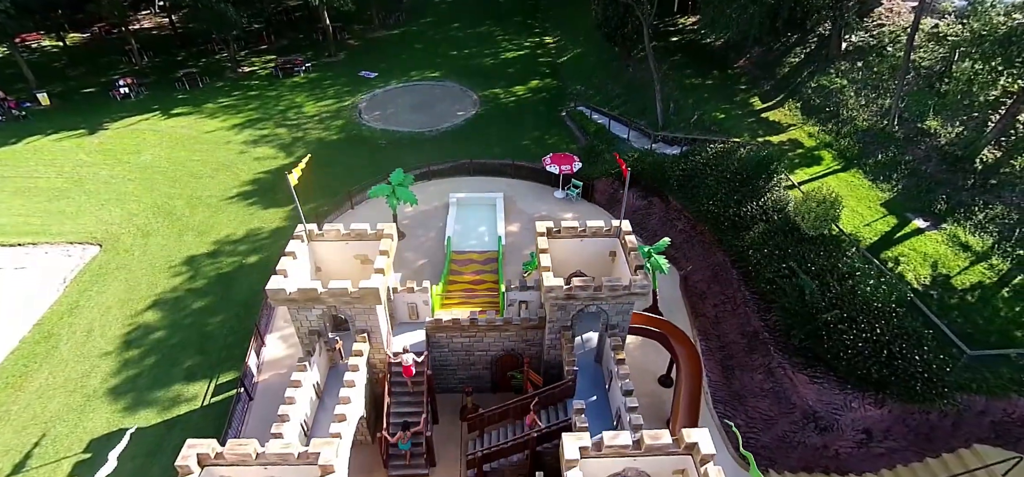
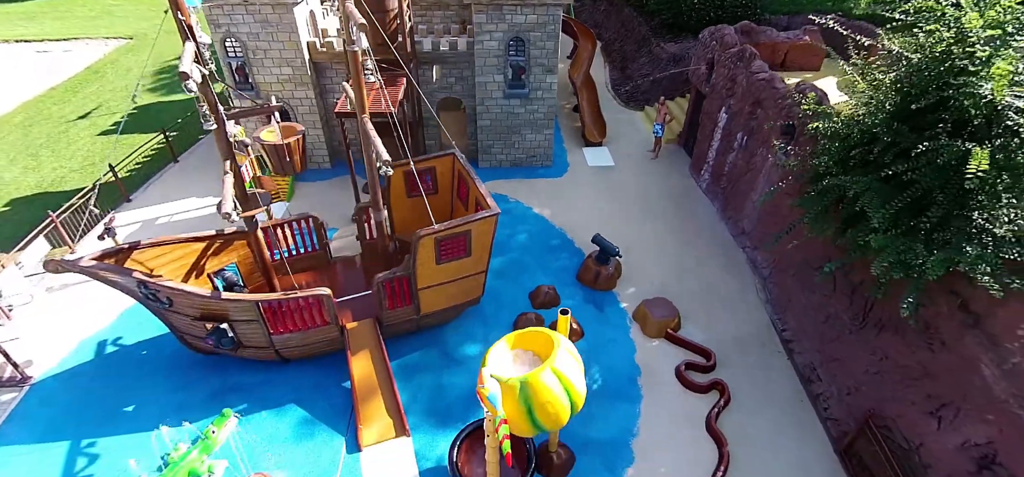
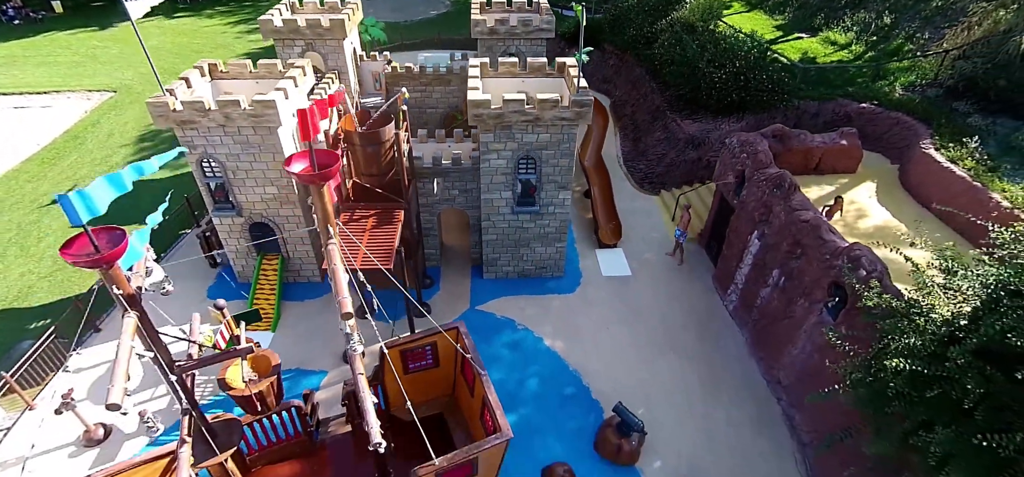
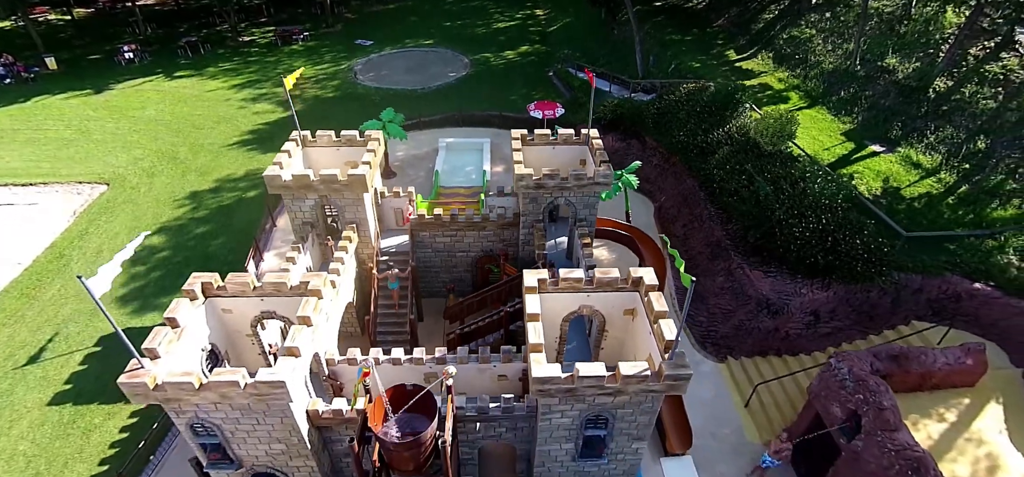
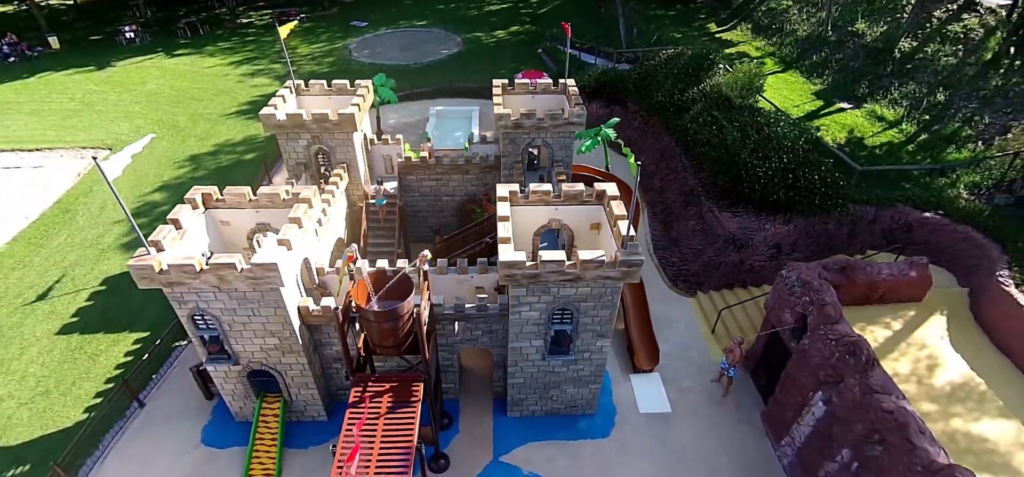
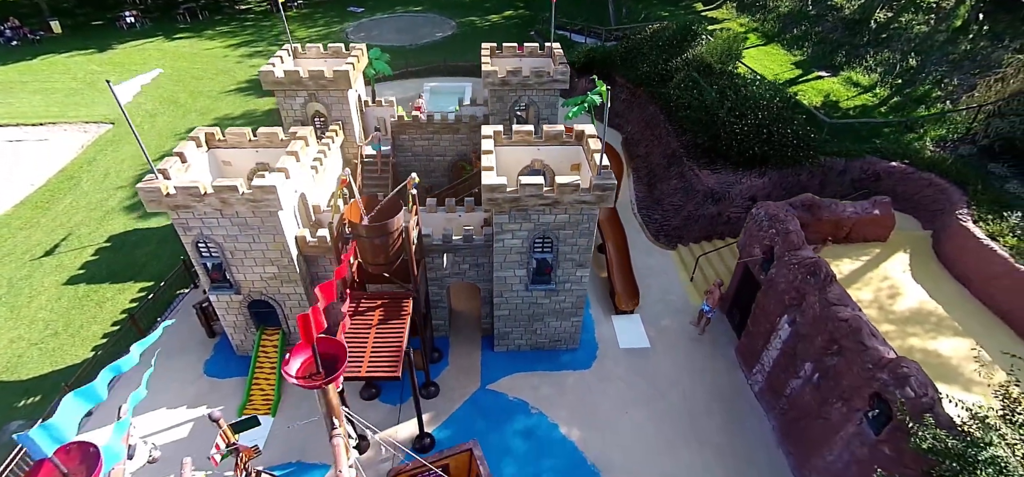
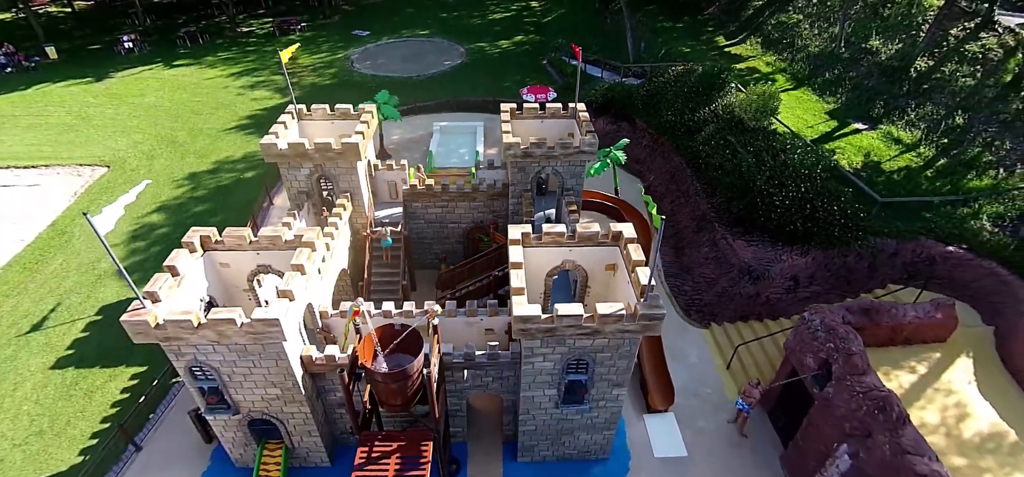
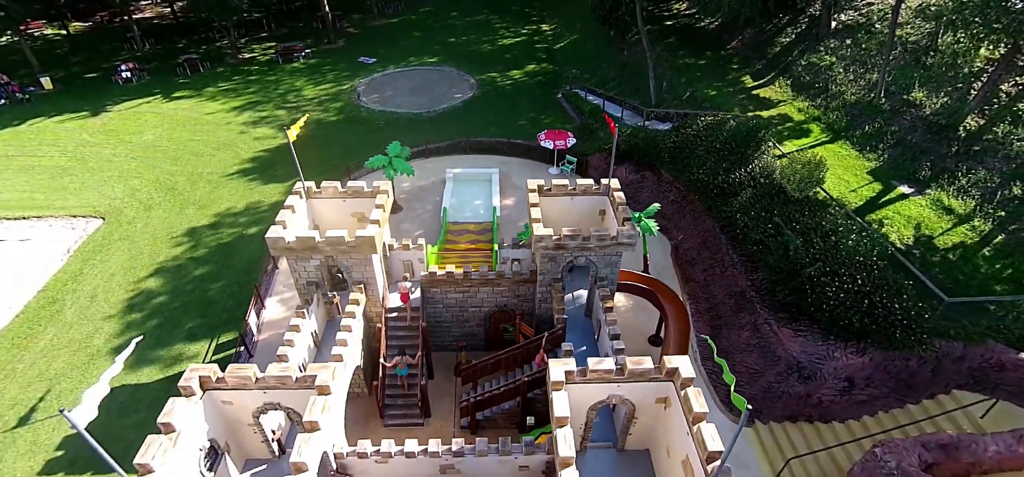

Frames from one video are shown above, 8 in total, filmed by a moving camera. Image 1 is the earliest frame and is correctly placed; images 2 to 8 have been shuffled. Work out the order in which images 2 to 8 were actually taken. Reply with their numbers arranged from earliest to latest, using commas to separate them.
8, 4, 7, 5, 6, 3, 2
